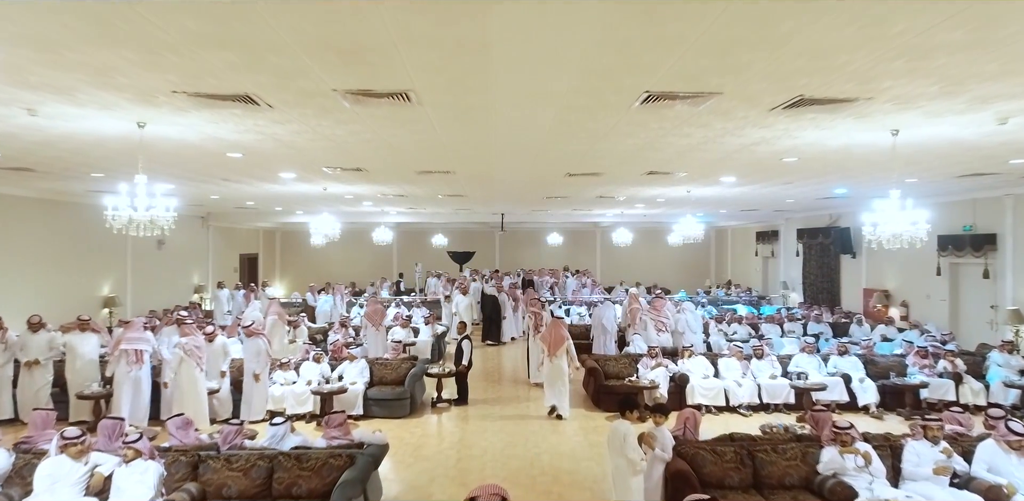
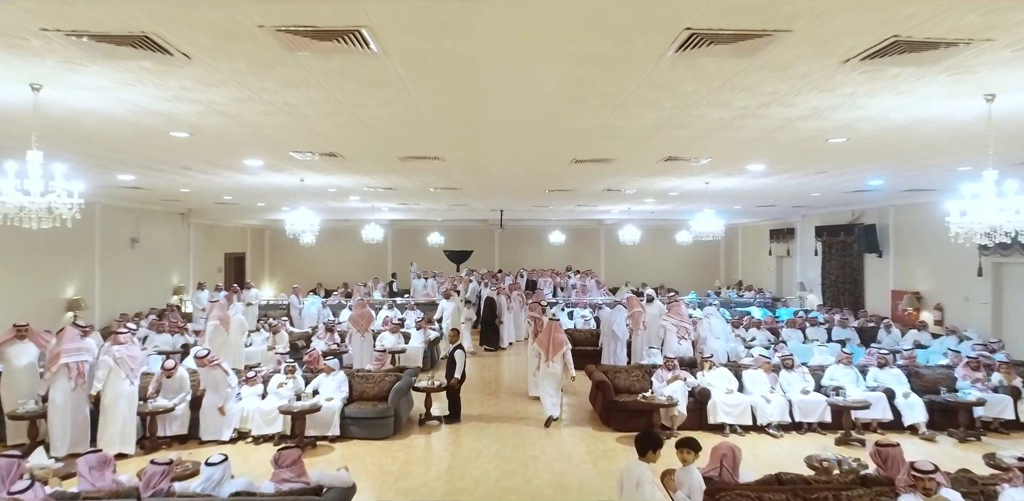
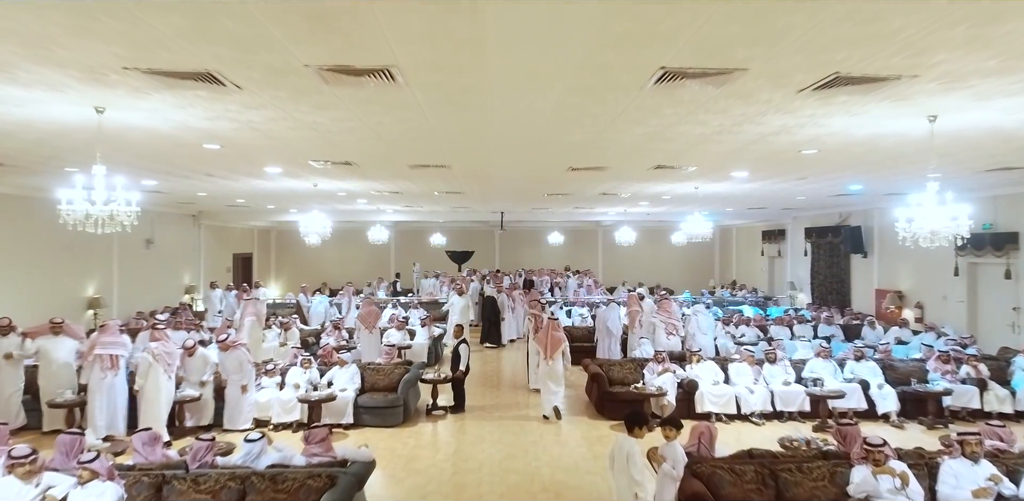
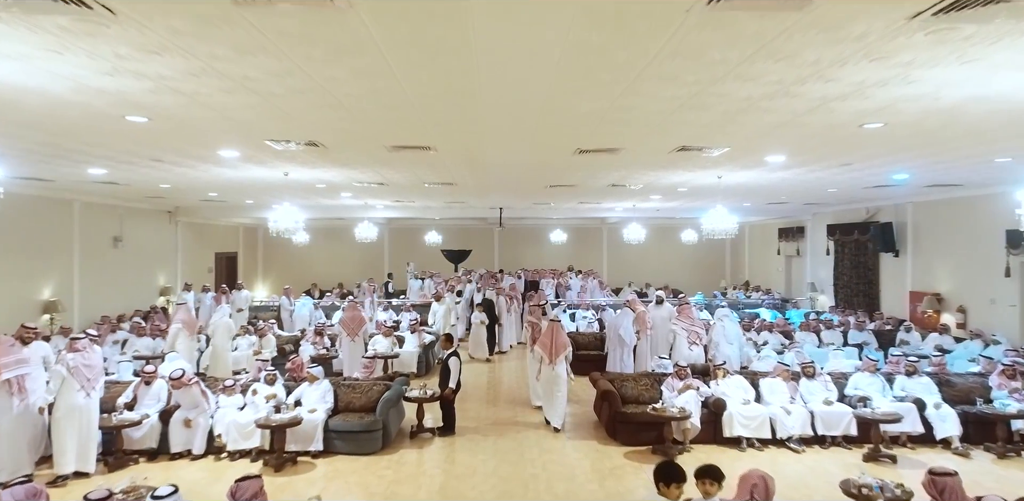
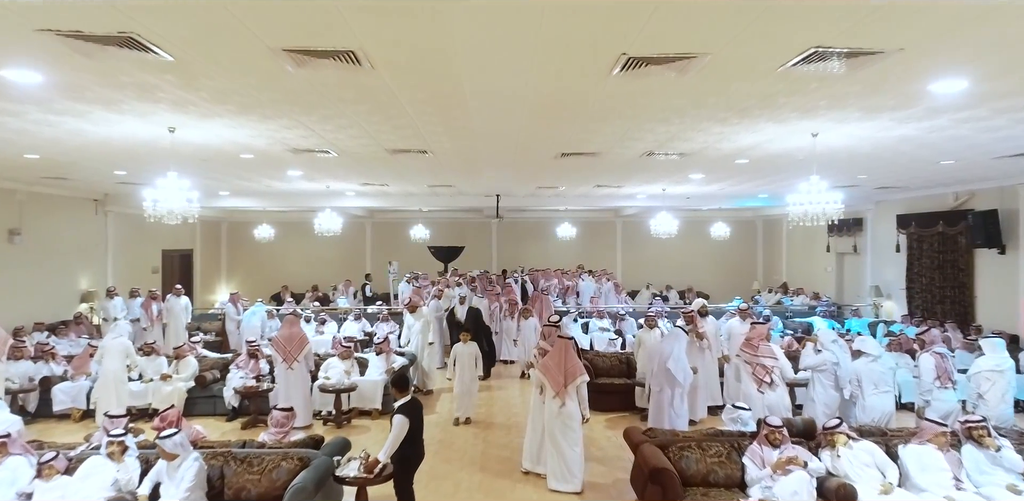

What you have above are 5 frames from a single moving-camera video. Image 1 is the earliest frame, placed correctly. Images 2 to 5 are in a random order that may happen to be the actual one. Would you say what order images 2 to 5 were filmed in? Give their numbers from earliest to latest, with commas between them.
3, 2, 4, 5
